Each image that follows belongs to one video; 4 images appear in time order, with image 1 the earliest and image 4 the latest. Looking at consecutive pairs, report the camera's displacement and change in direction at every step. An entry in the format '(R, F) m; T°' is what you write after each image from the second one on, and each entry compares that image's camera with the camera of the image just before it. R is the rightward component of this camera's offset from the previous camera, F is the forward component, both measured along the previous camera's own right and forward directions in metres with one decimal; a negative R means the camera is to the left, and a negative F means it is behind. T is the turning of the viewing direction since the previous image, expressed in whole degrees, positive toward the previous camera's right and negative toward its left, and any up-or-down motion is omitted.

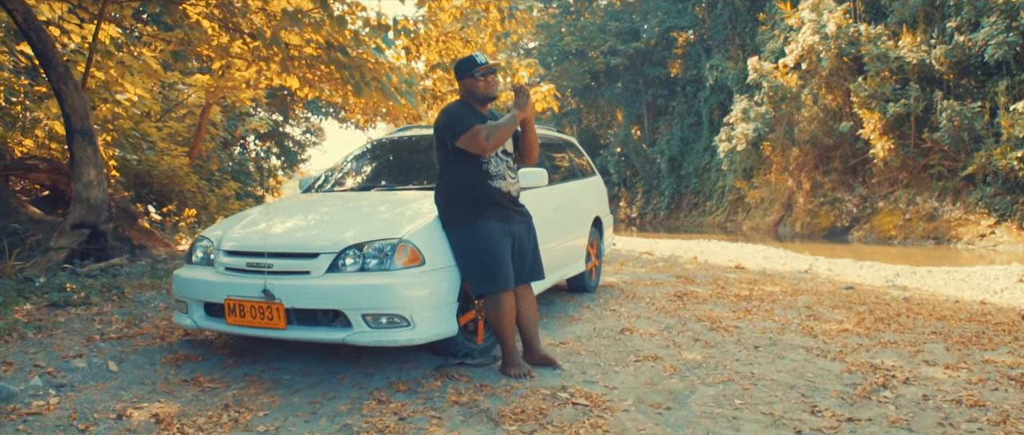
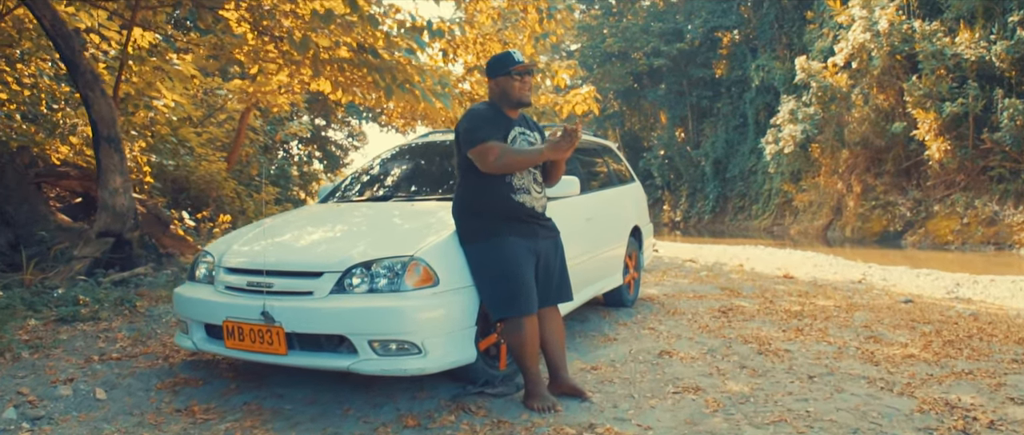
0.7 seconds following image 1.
(+0.1, +0.4) m; -3°
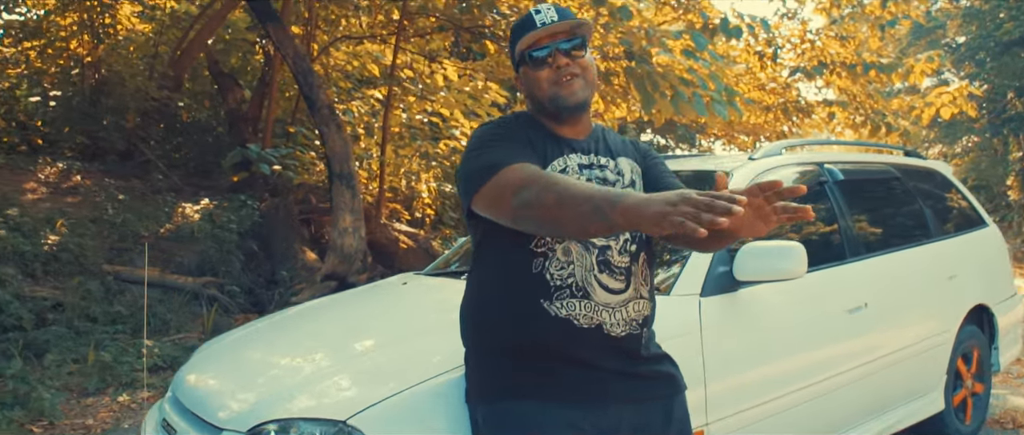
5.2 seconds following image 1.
(+0.7, +2.1) m; -26°
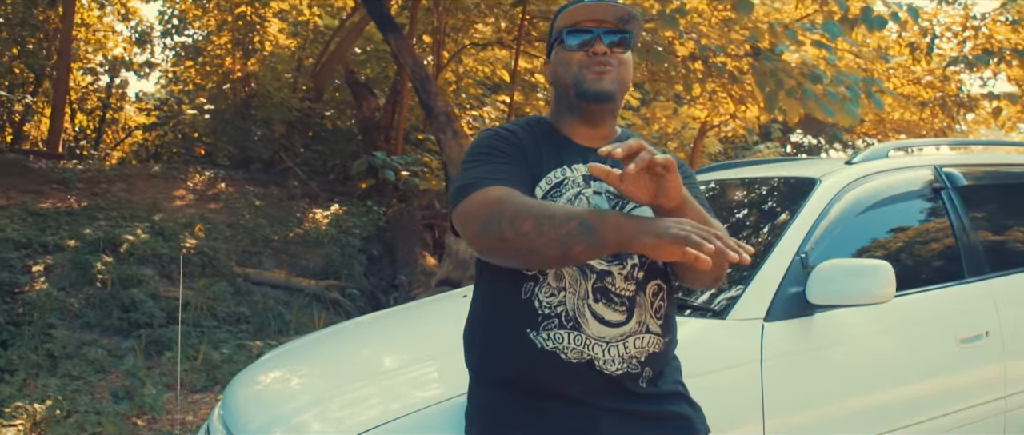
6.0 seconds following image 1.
(+0.3, +0.2) m; -11°
